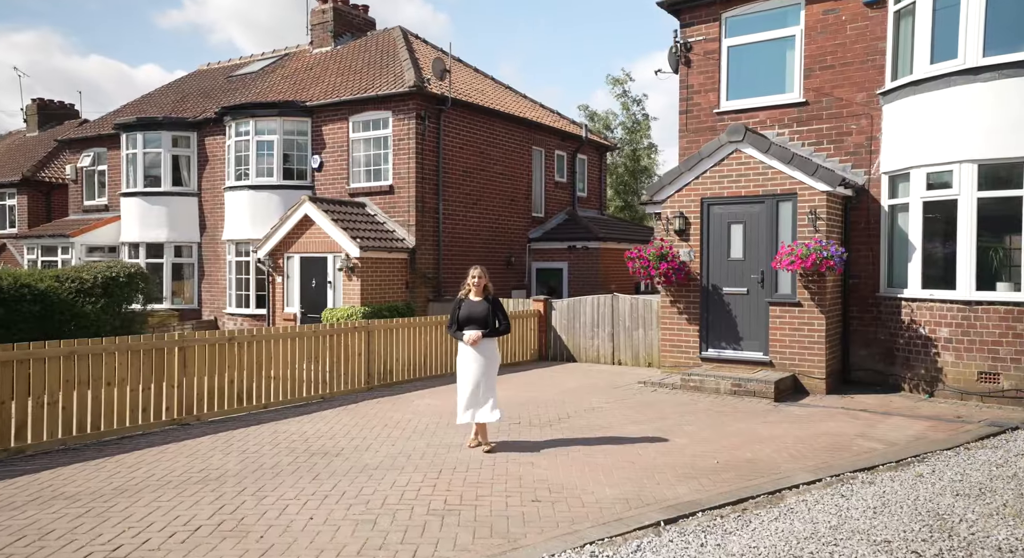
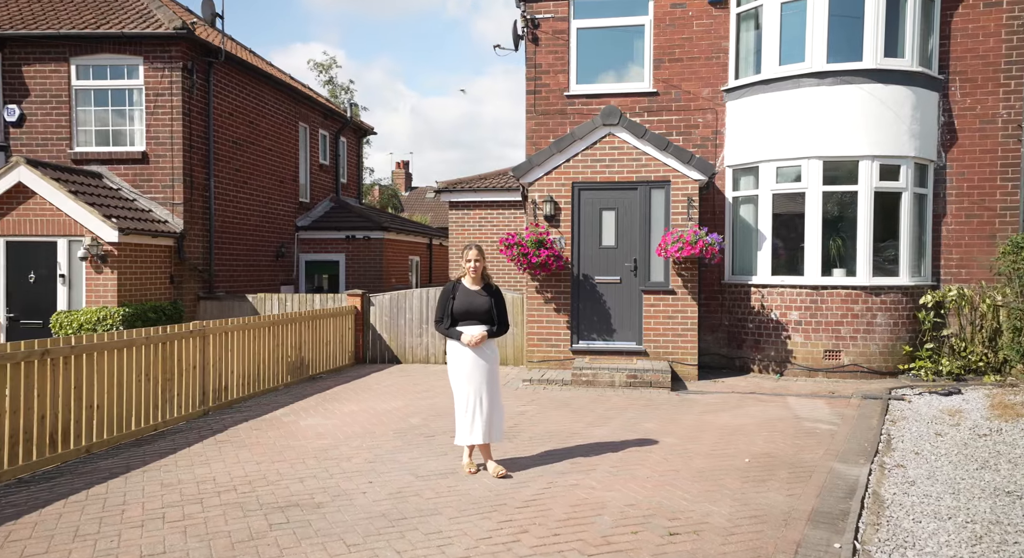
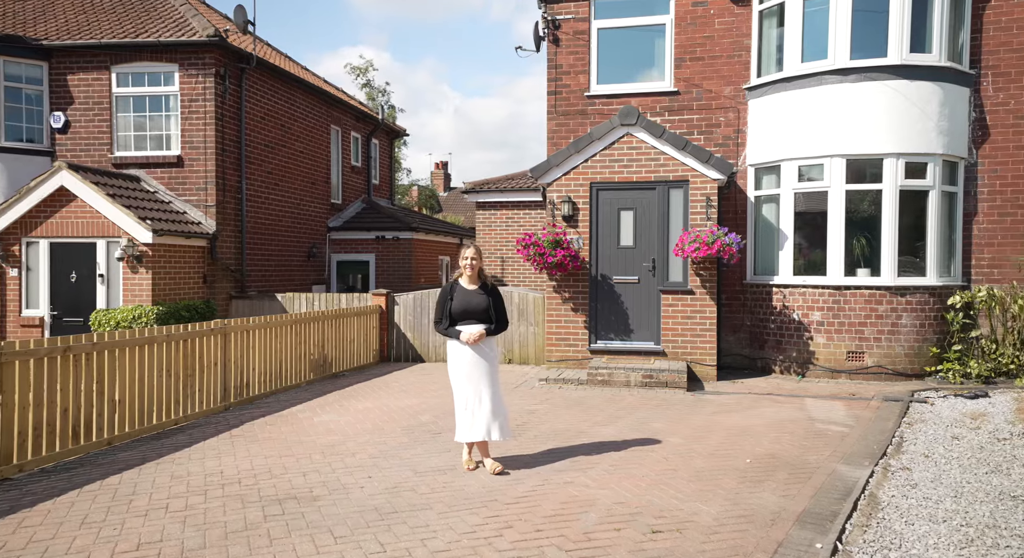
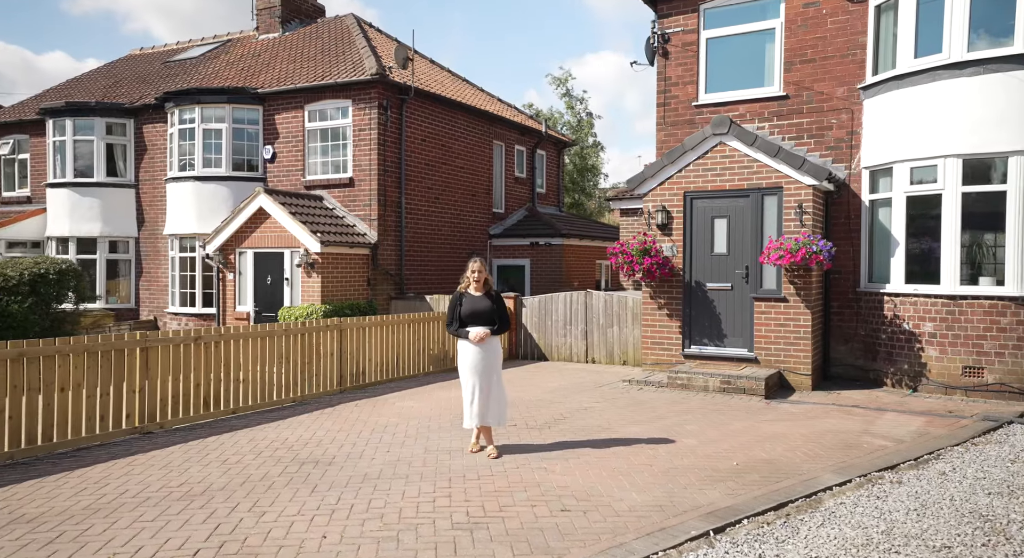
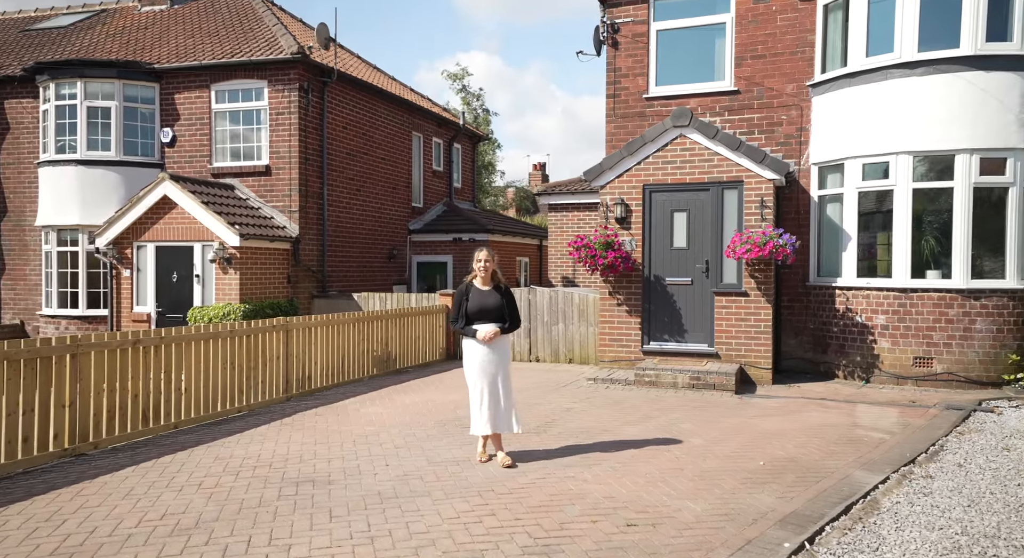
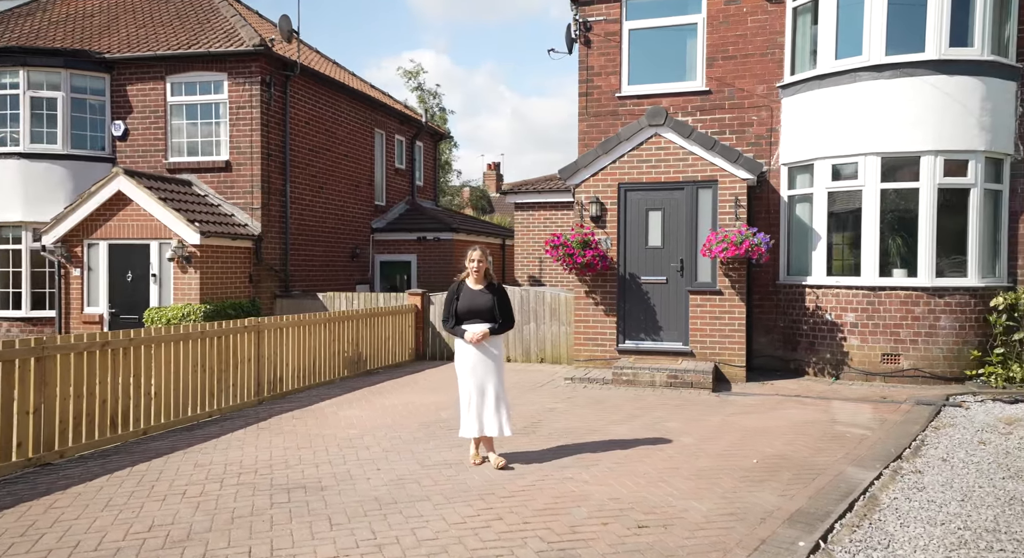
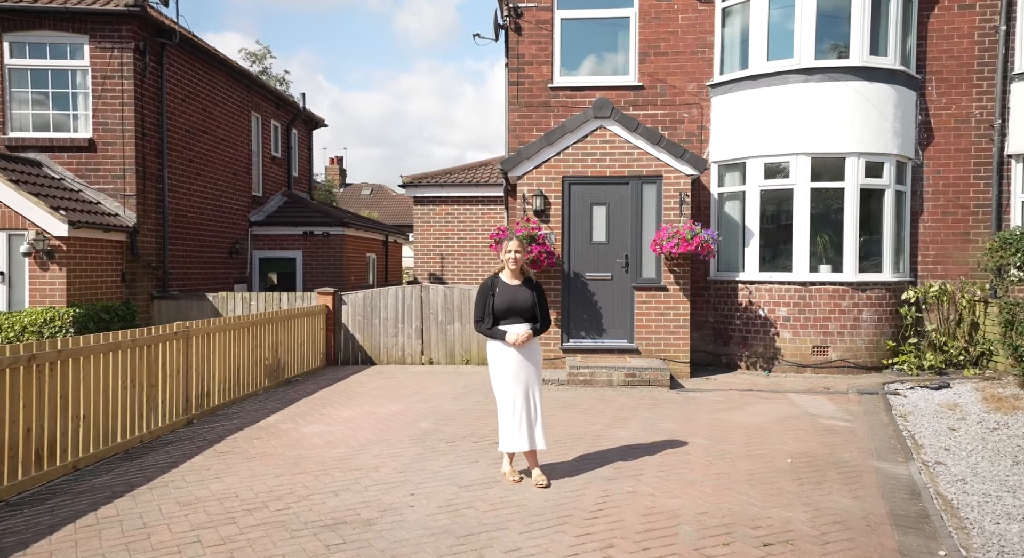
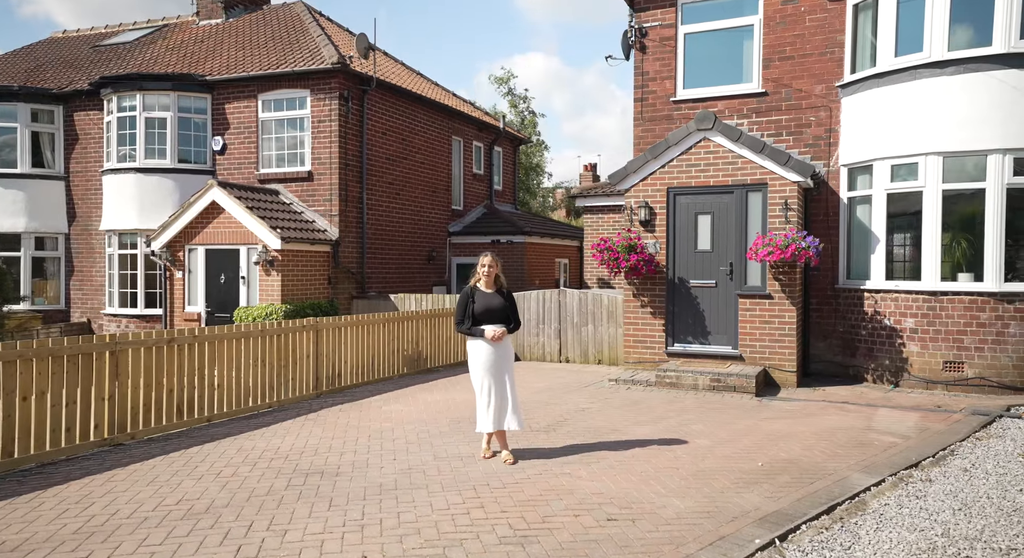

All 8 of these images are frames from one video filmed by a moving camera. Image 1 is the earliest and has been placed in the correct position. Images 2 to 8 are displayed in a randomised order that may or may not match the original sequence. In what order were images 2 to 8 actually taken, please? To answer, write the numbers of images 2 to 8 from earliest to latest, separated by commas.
4, 8, 5, 6, 3, 2, 7
